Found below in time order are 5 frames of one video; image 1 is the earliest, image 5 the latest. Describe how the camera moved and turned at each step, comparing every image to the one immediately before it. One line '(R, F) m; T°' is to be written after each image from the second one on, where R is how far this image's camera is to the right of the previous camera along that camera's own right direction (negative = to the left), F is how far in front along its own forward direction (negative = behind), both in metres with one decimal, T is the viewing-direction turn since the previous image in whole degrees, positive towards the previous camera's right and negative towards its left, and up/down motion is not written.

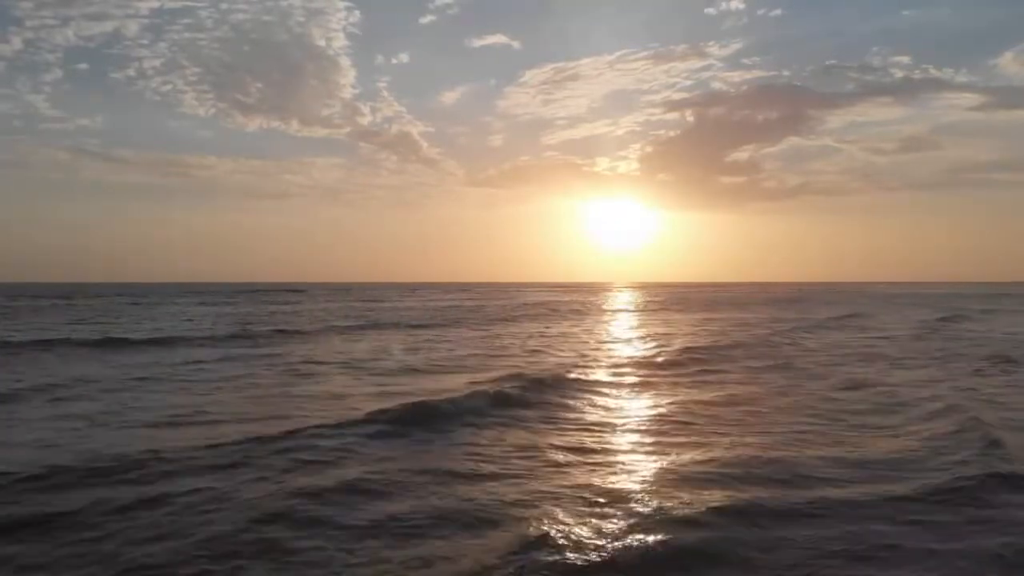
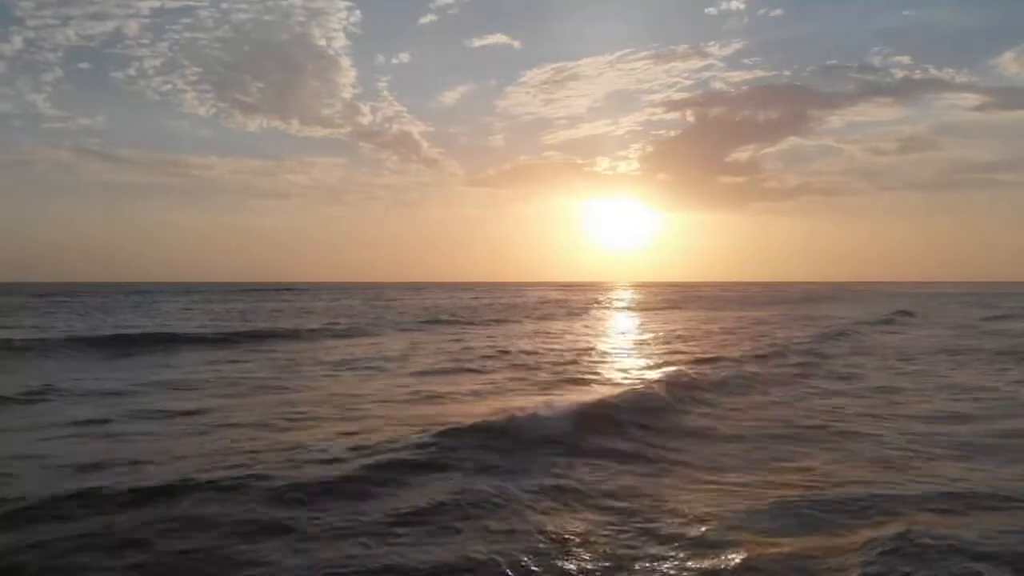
(-1.0, 0.0) m; 0°
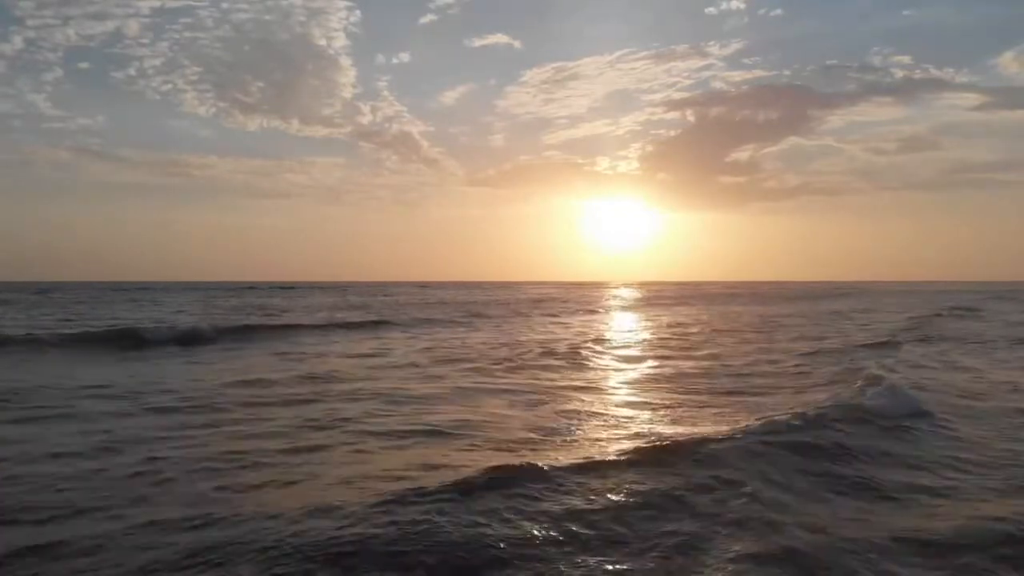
(-0.2, +1.3) m; 0°
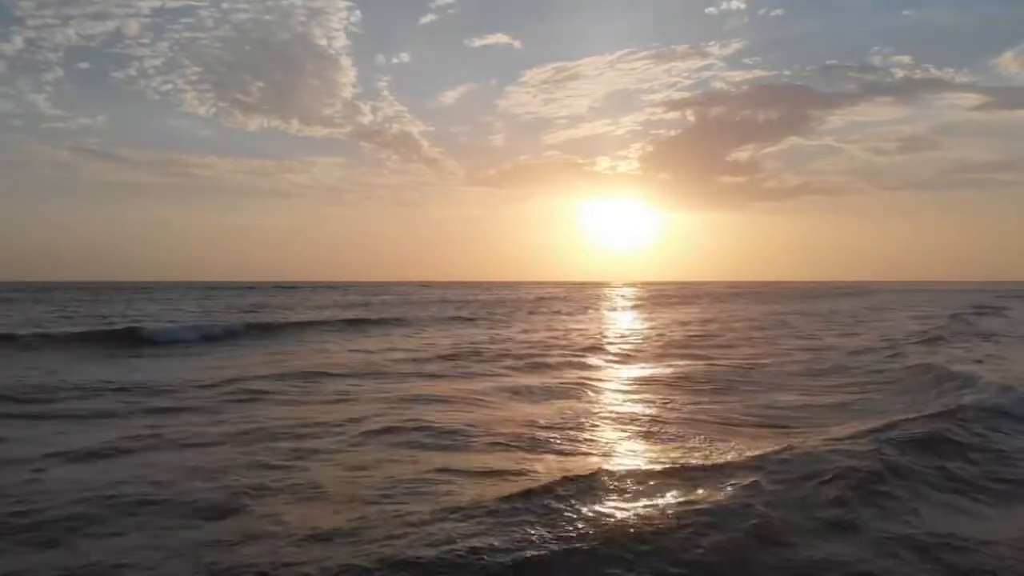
(+0.4, 0.0) m; 0°
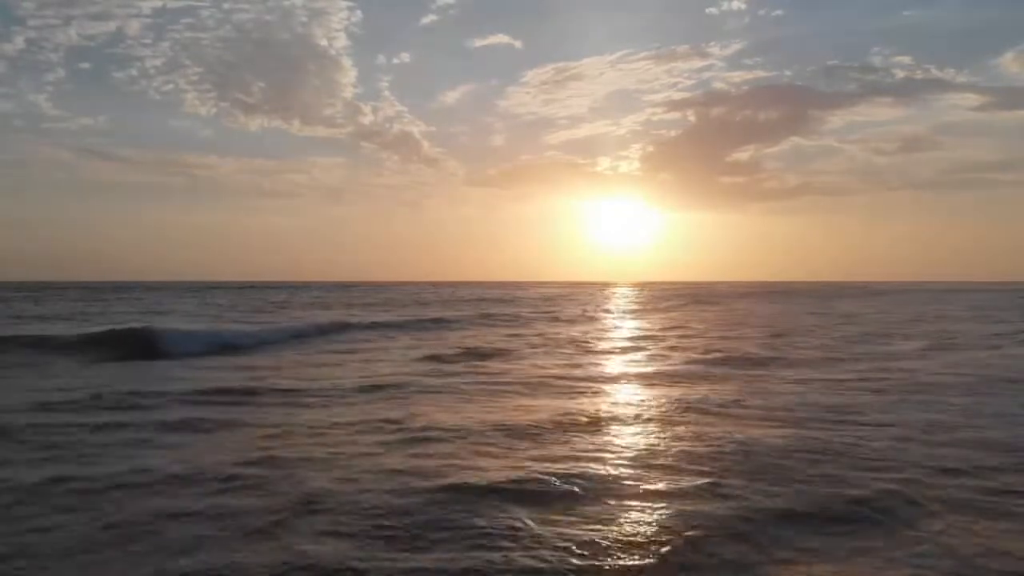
(-2.0, +2.0) m; 0°
